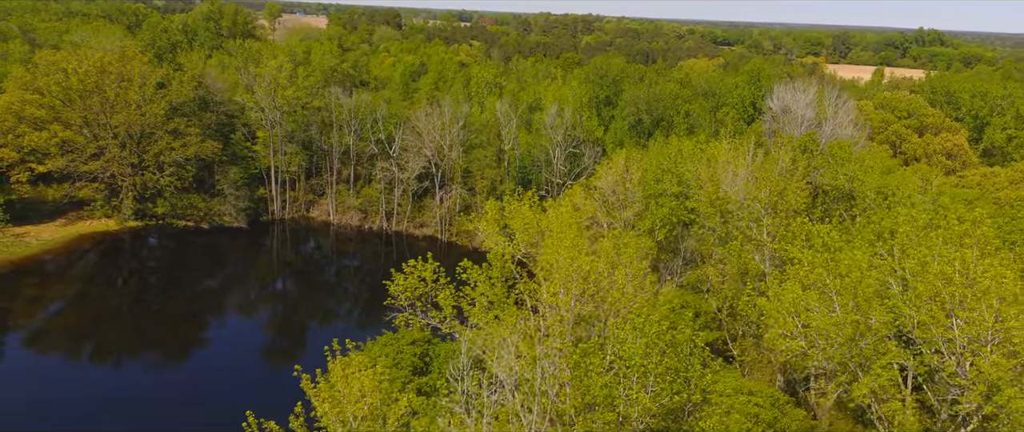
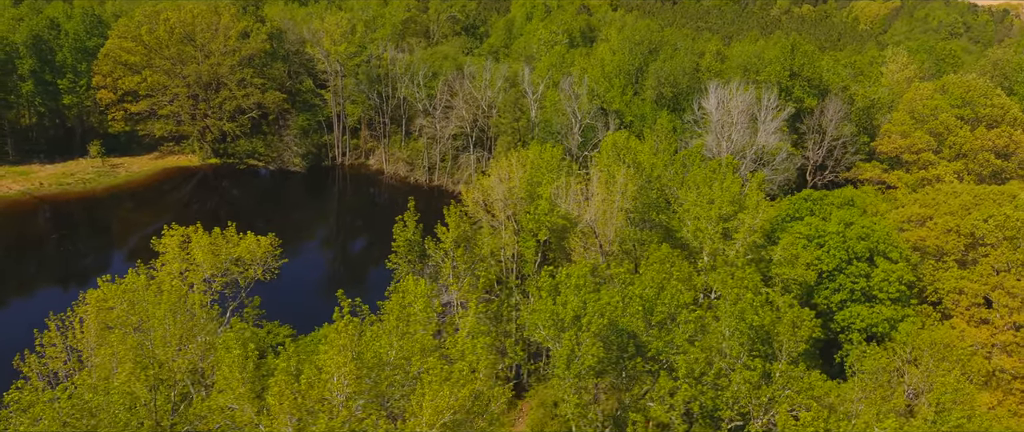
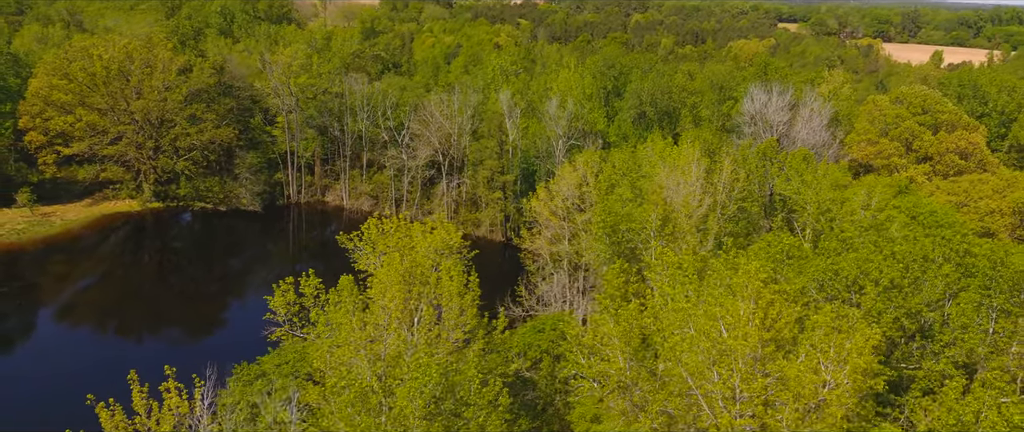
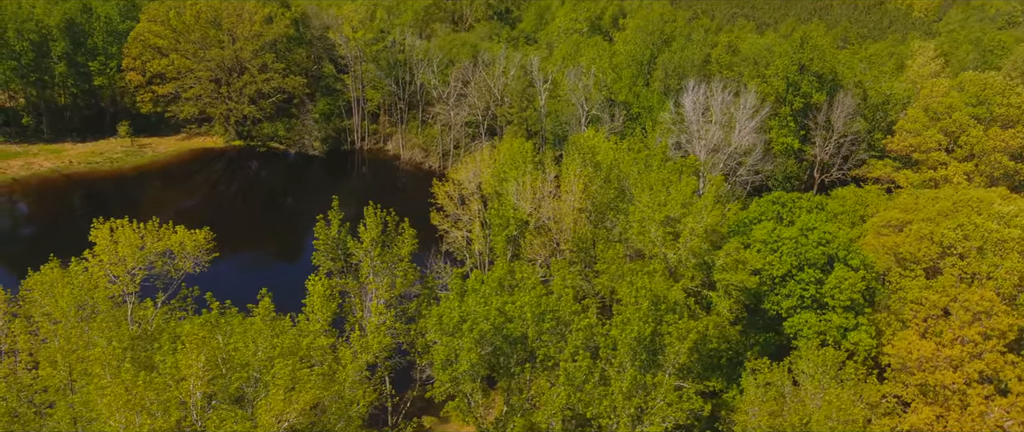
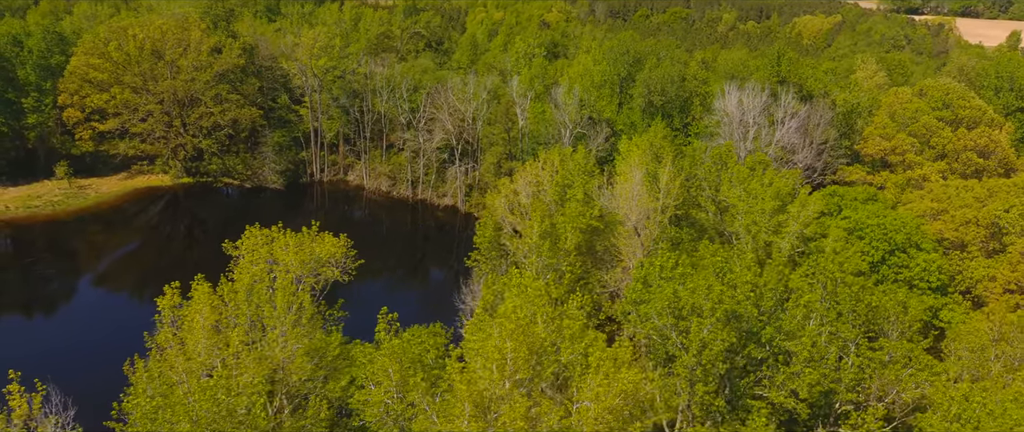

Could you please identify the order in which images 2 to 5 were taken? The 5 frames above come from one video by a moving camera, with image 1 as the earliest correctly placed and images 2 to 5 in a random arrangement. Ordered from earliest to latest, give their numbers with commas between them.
3, 5, 2, 4
